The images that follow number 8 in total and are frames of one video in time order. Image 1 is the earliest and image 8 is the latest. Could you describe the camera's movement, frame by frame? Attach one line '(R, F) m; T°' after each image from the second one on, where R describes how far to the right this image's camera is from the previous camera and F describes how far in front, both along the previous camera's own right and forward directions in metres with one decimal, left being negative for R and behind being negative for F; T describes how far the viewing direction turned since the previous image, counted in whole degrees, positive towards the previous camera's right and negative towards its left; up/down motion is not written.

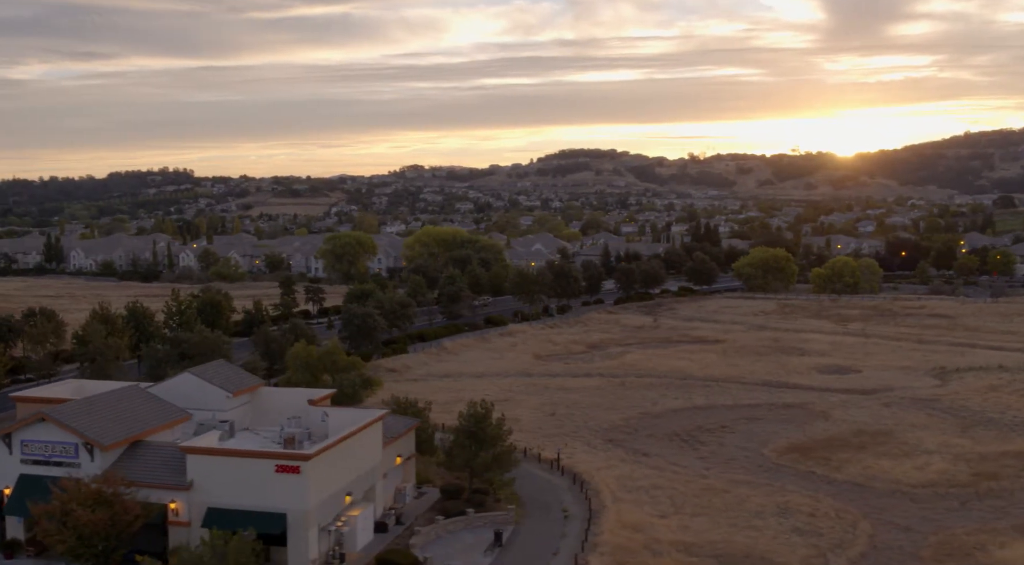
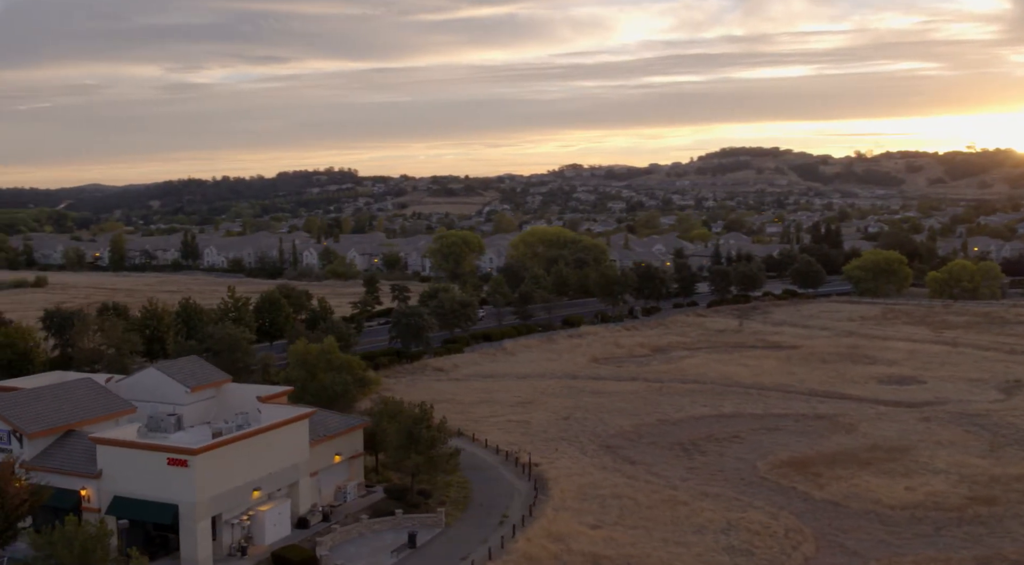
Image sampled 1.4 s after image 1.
(+5.1, +0.8) m; -8°
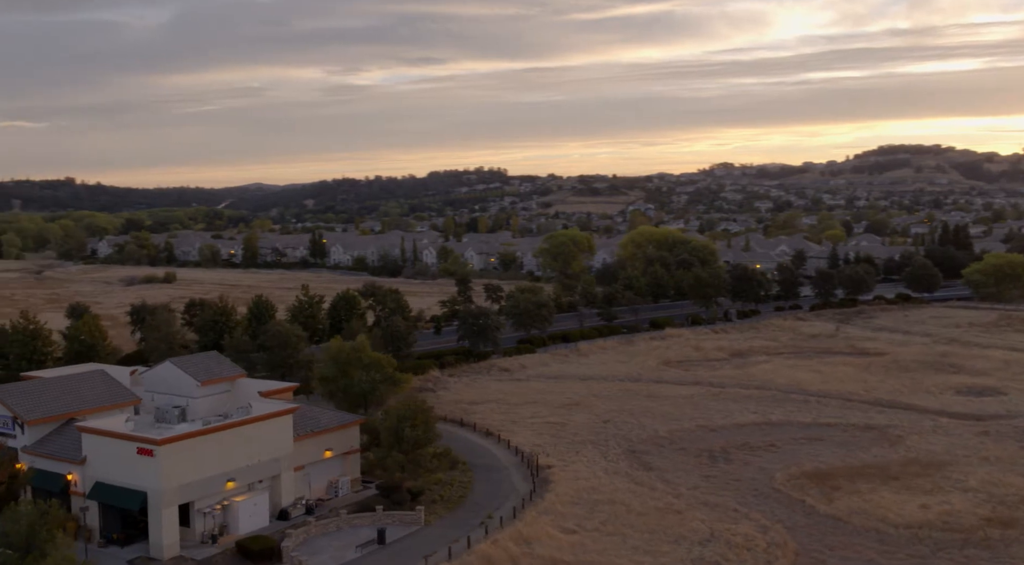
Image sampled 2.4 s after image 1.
(+3.8, +0.3) m; -8°
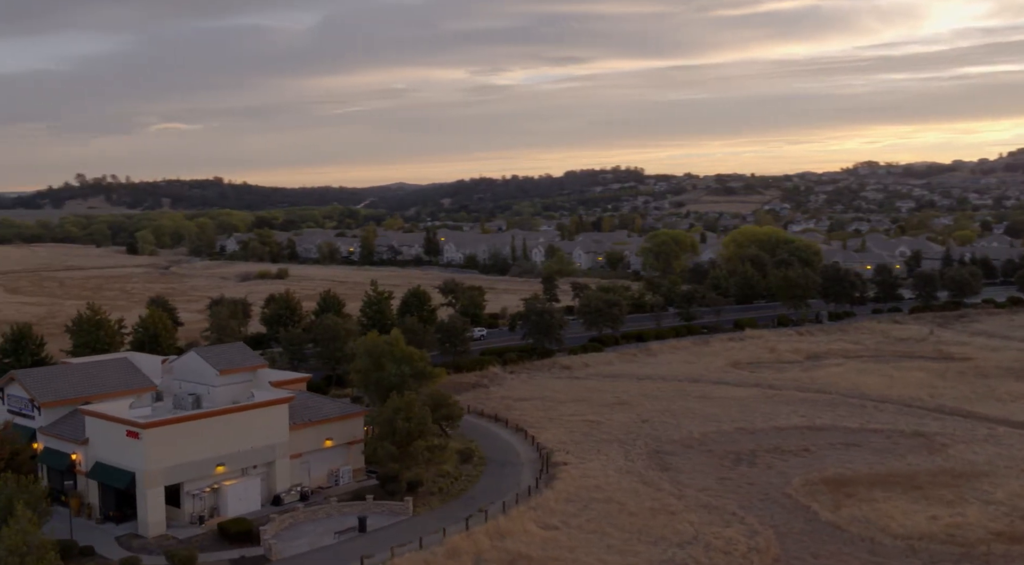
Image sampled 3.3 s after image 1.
(+3.4, +0.1) m; -7°
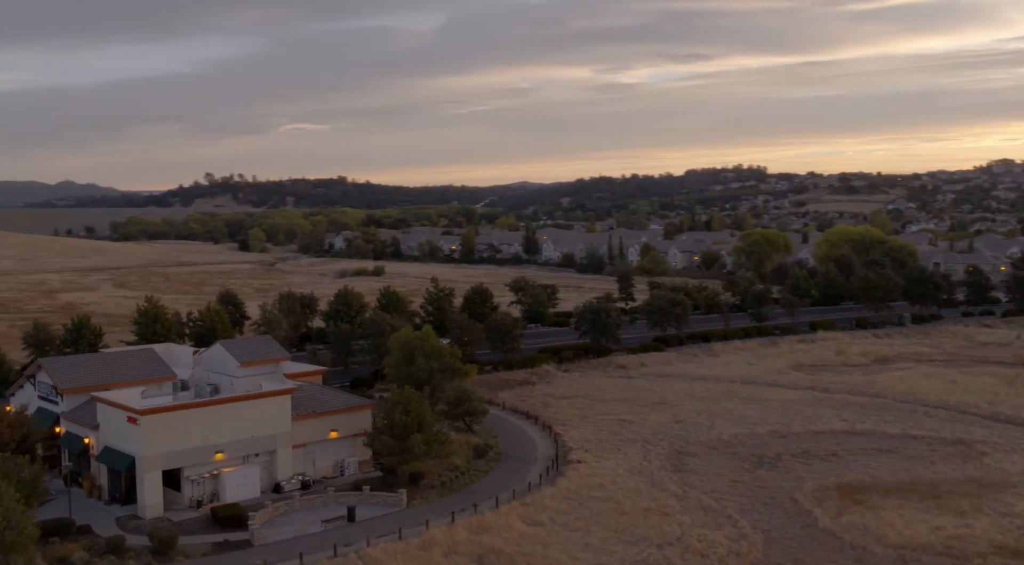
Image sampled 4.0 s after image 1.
(+2.9, 0.0) m; -6°
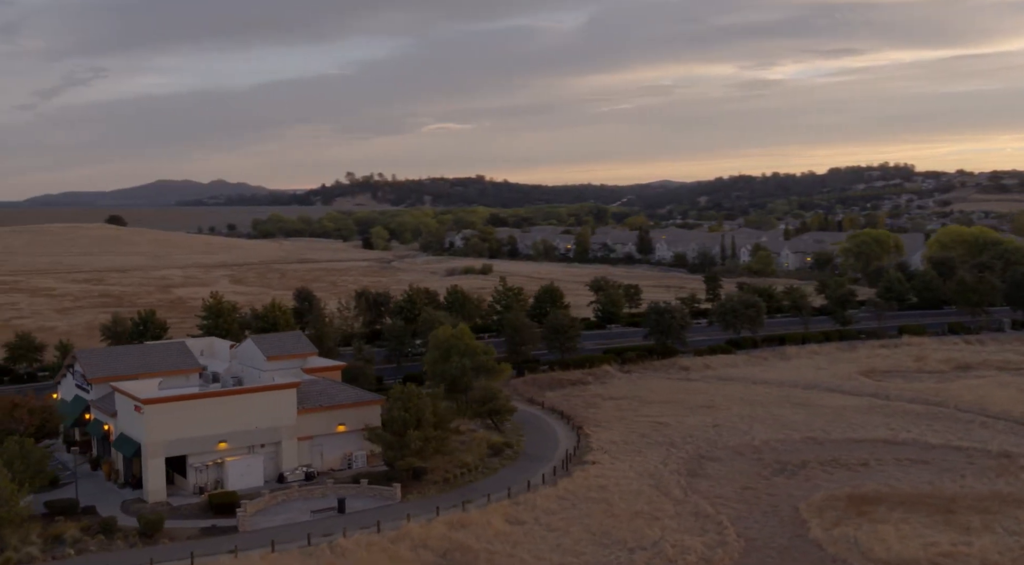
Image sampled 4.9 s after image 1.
(+3.4, -0.1) m; -7°
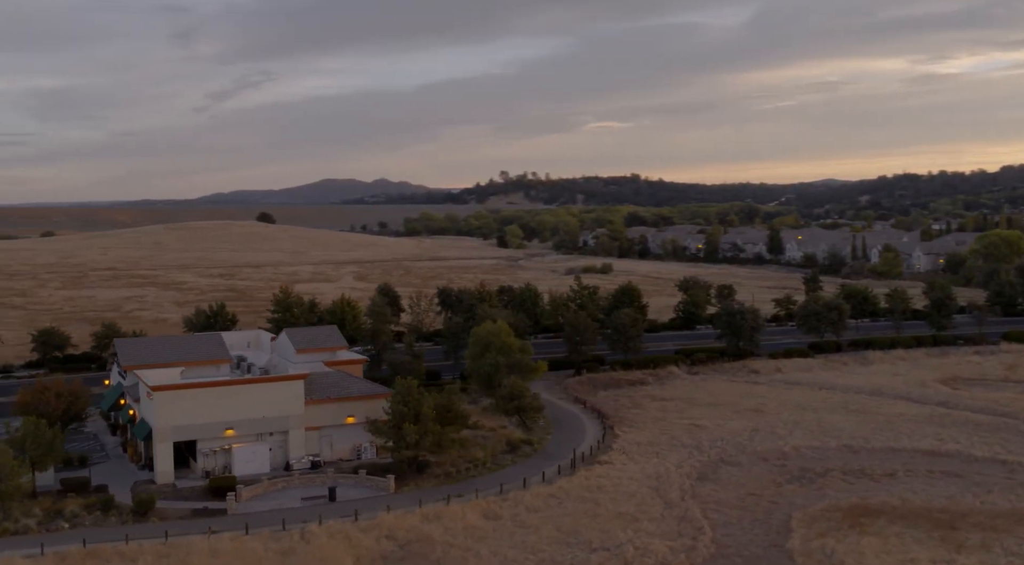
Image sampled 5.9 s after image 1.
(+4.0, 0.0) m; -8°
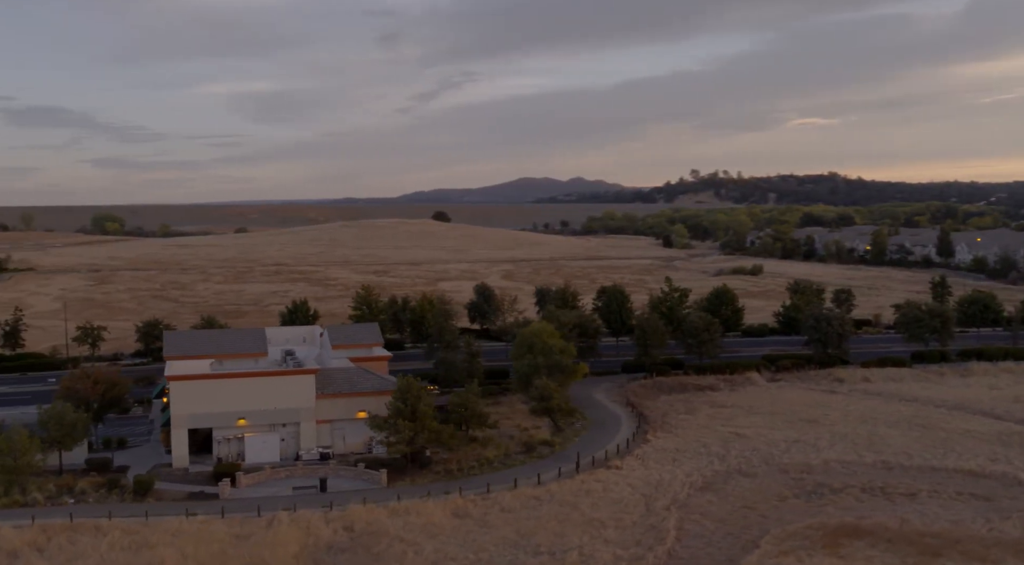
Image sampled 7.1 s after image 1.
(+5.2, 0.0) m; -10°
